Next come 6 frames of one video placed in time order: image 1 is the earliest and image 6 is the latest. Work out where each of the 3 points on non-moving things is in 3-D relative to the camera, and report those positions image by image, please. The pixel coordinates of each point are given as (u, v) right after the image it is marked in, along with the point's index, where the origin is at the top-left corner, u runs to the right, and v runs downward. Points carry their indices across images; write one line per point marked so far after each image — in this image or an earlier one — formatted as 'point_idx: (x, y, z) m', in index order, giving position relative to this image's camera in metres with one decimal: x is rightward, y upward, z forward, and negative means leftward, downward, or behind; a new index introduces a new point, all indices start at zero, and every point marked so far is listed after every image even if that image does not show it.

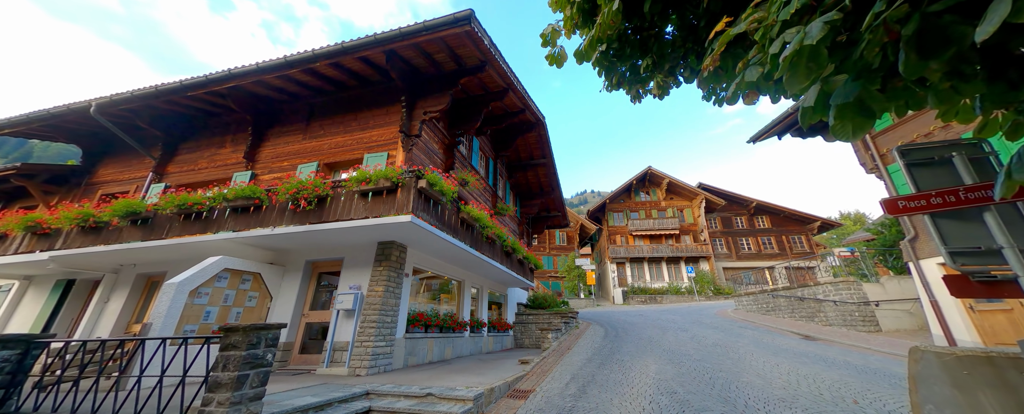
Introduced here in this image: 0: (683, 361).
0: (+3.9, -3.5, +7.0) m
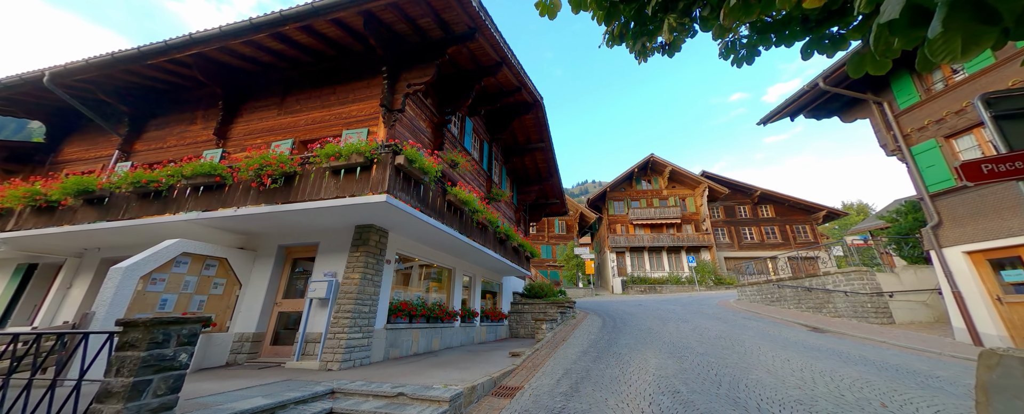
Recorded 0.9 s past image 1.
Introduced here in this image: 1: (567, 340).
0: (+3.7, -3.2, +6.5) m
1: (+1.5, -3.8, +8.7) m
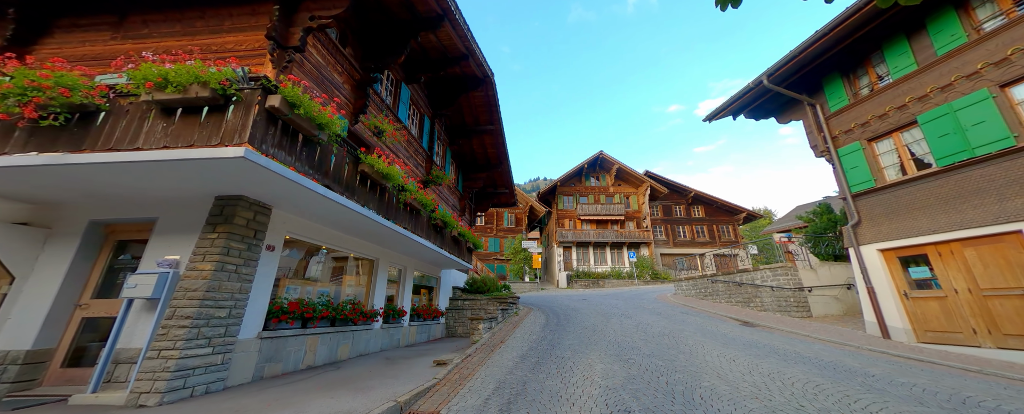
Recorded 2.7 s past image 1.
0: (+2.3, -2.9, +5.9) m
1: (-0.2, -3.4, +7.7) m
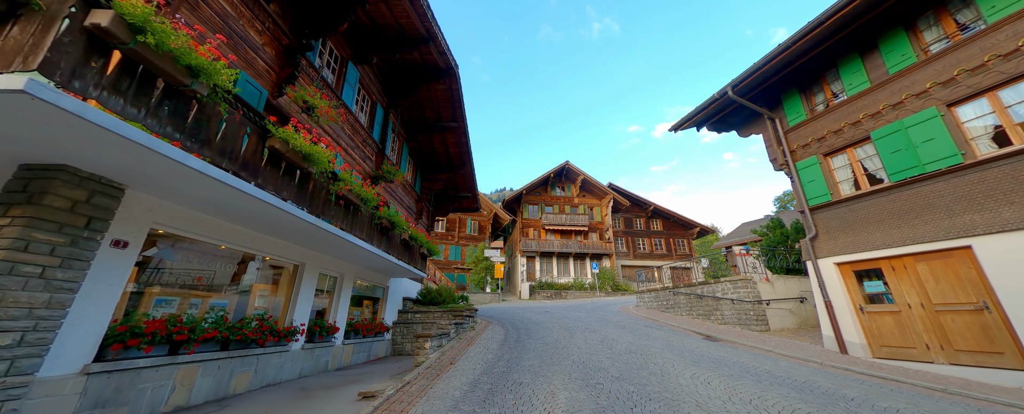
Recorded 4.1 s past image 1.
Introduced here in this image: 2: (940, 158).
0: (+1.5, -2.9, +5.1) m
1: (-1.2, -3.4, +6.6) m
2: (+9.2, +1.0, +6.6) m
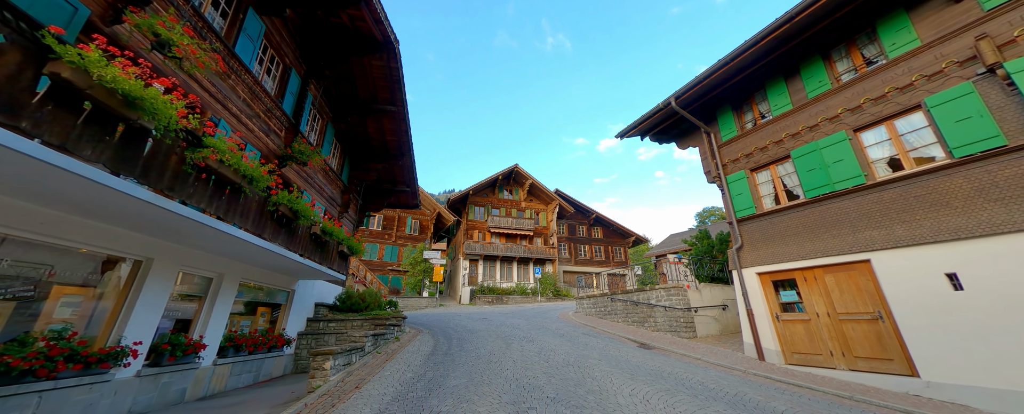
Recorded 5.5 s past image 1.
0: (+0.3, -2.9, +4.3) m
1: (-2.7, -3.2, +5.4) m
2: (+7.8, +0.7, +7.2) m
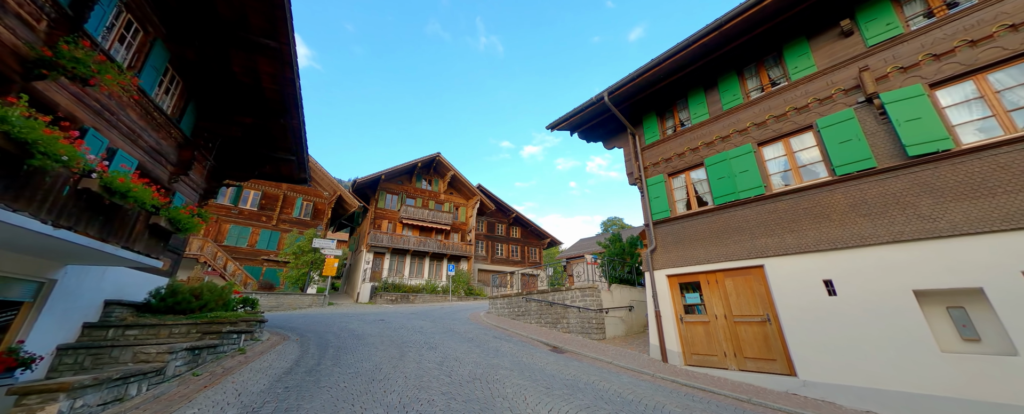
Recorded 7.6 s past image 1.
0: (-1.0, -2.4, +2.9) m
1: (-4.1, -2.5, +3.2) m
2: (+5.9, +0.5, +7.6) m
